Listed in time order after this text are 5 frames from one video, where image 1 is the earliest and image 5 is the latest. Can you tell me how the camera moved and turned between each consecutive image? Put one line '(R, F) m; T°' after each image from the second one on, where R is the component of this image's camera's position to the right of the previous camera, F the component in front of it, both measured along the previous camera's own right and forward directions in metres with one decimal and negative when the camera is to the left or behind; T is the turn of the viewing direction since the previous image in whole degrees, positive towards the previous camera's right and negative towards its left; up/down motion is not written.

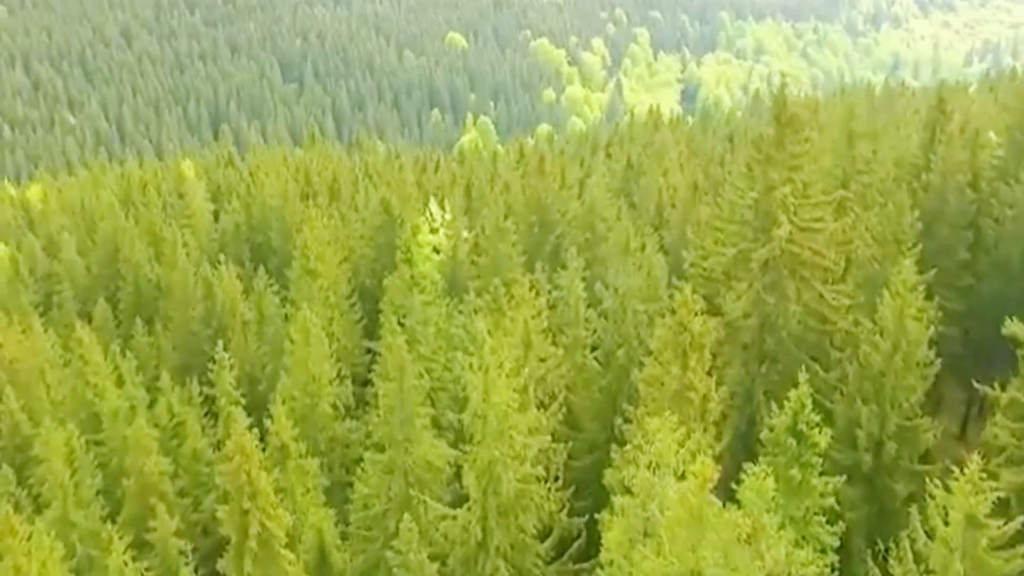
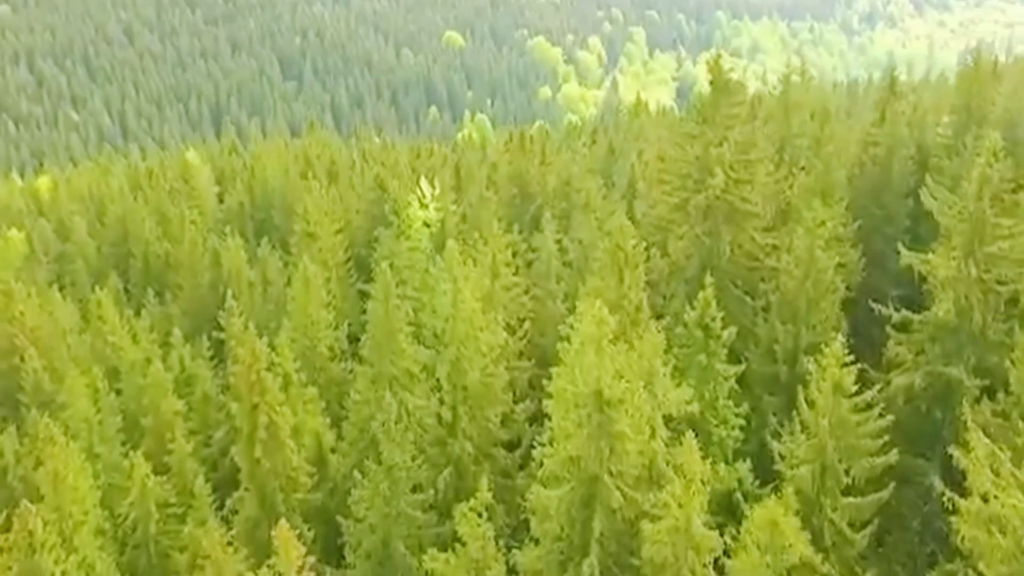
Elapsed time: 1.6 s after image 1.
(+0.8, -5.8) m; 0°
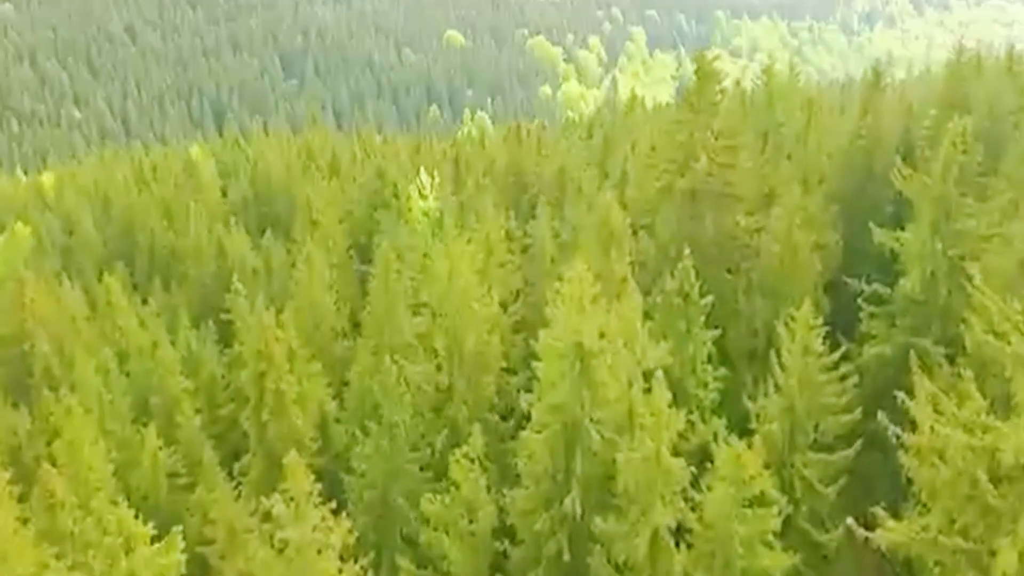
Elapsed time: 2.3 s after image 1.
(+0.2, -2.2) m; 0°
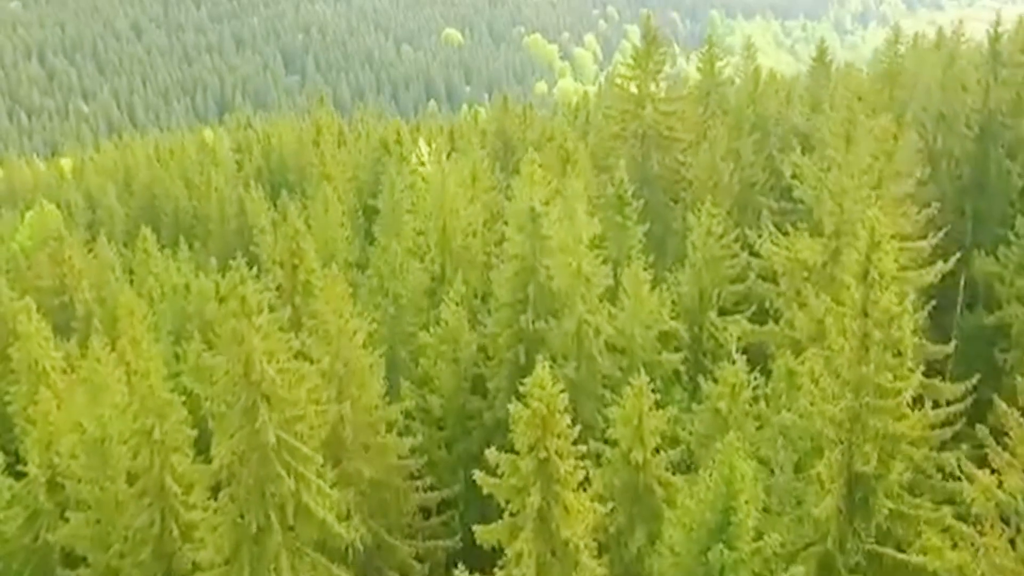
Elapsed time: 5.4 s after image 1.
(+0.7, -10.1) m; 0°
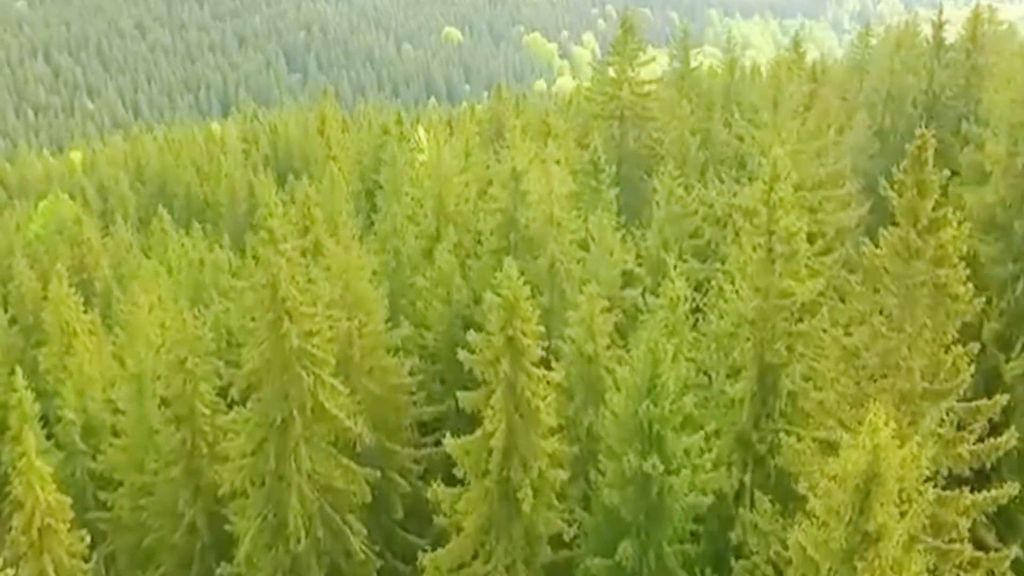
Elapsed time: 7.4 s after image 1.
(+0.5, -5.6) m; 0°
